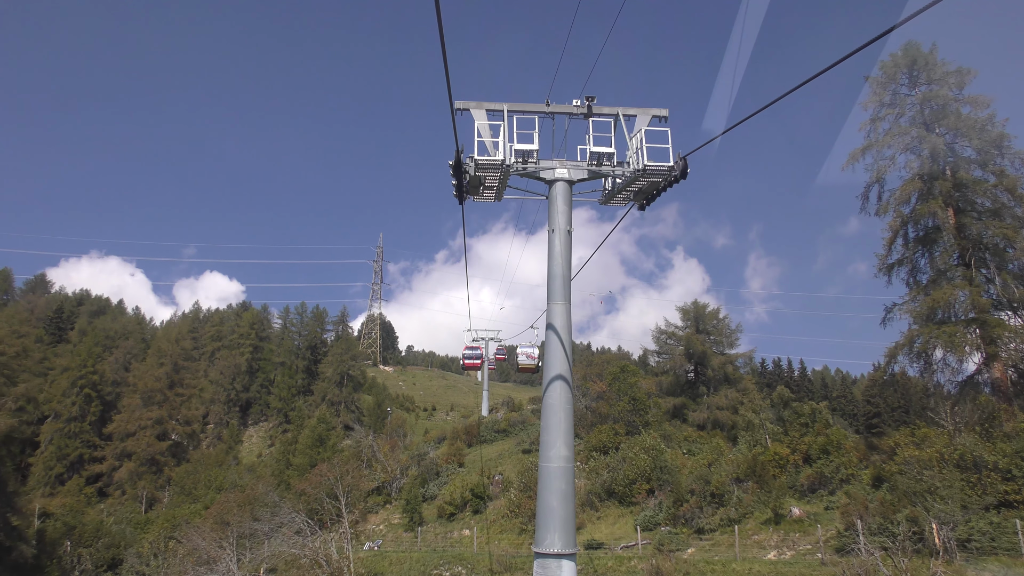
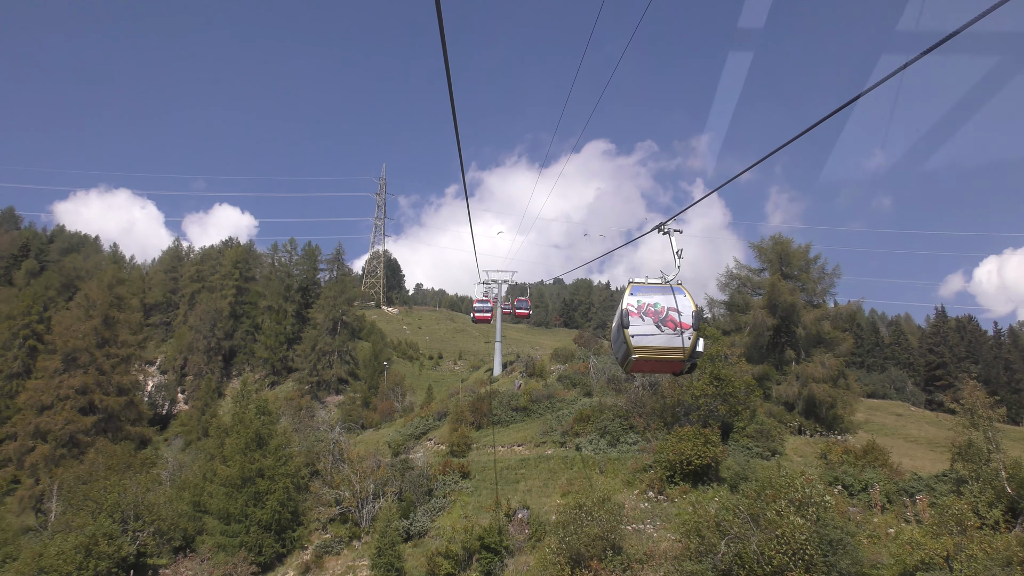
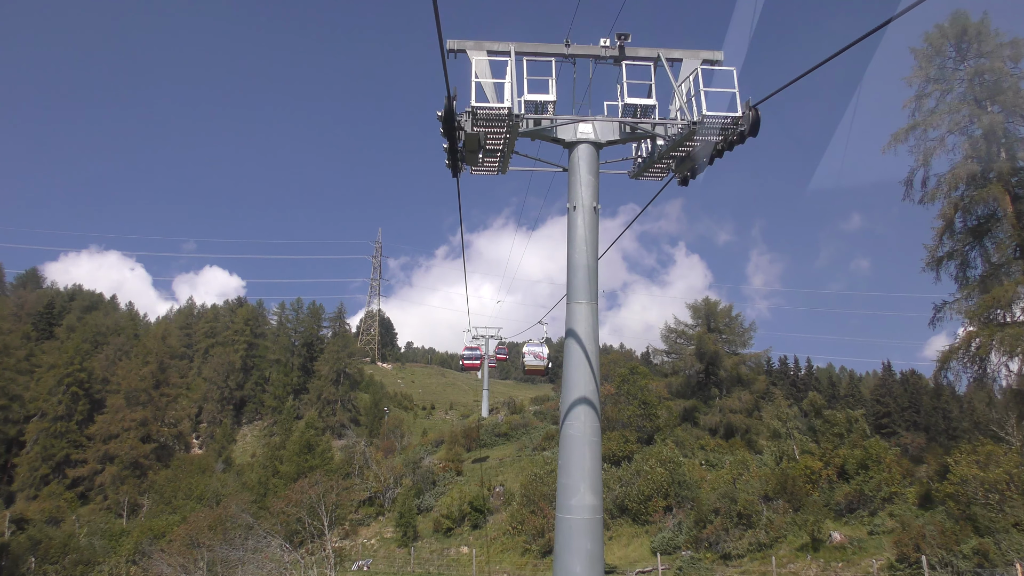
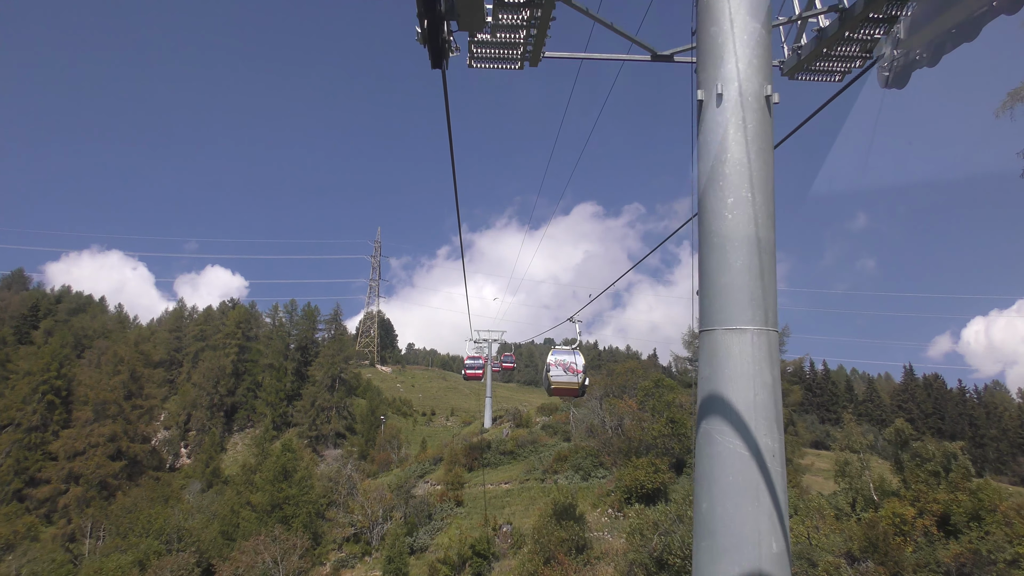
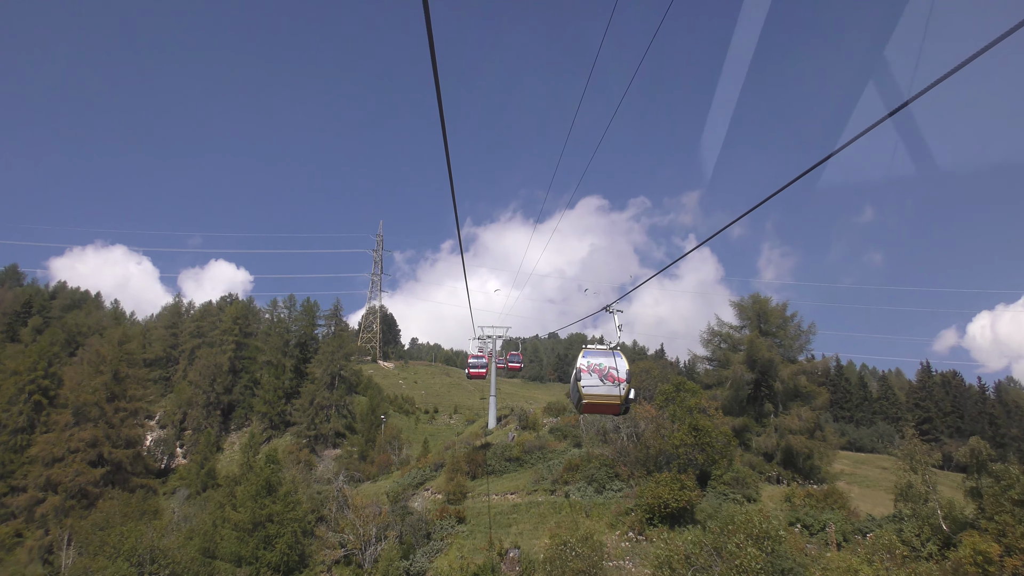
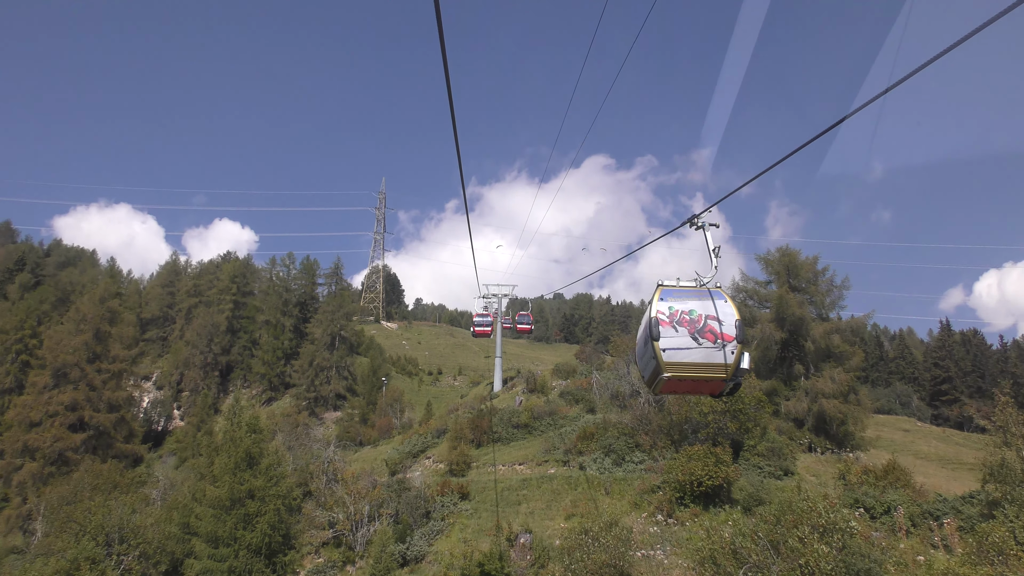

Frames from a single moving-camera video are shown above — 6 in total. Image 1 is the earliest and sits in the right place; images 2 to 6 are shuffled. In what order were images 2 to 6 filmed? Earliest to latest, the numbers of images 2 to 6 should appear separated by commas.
3, 4, 5, 2, 6
